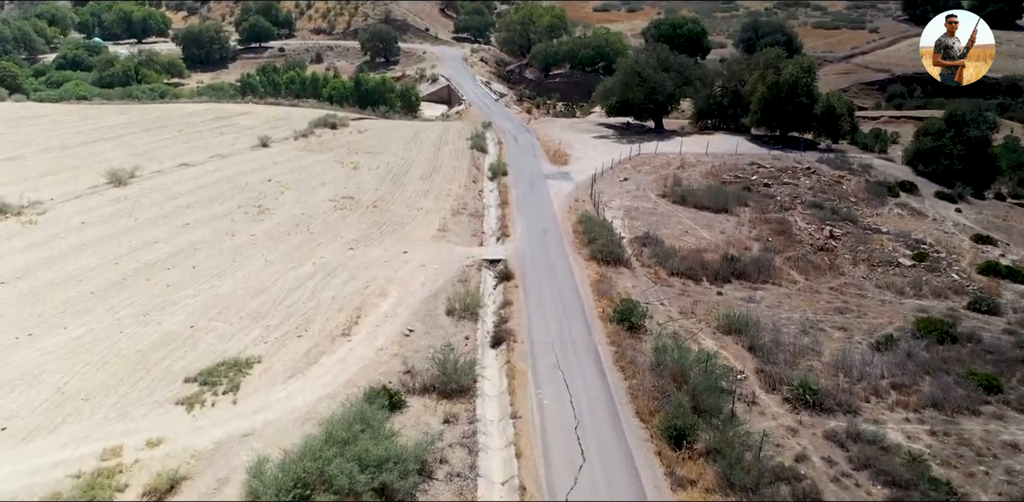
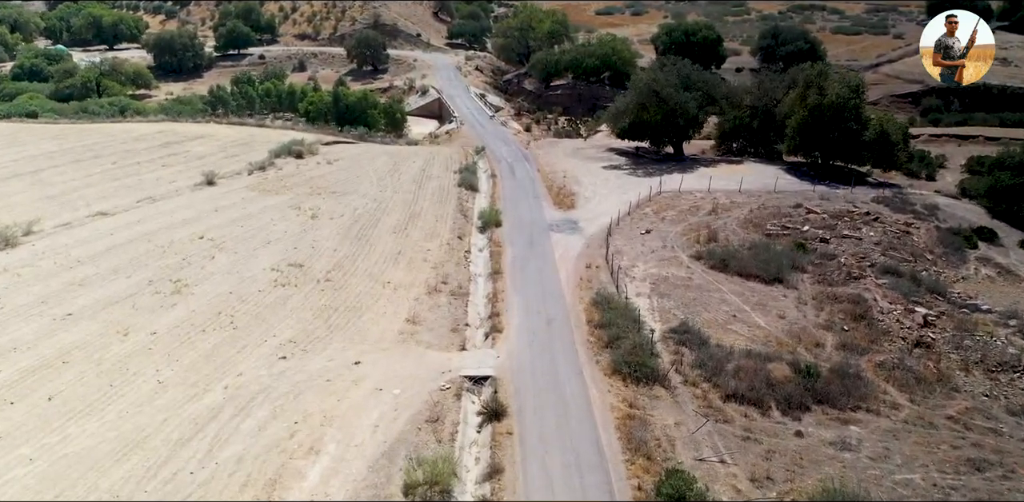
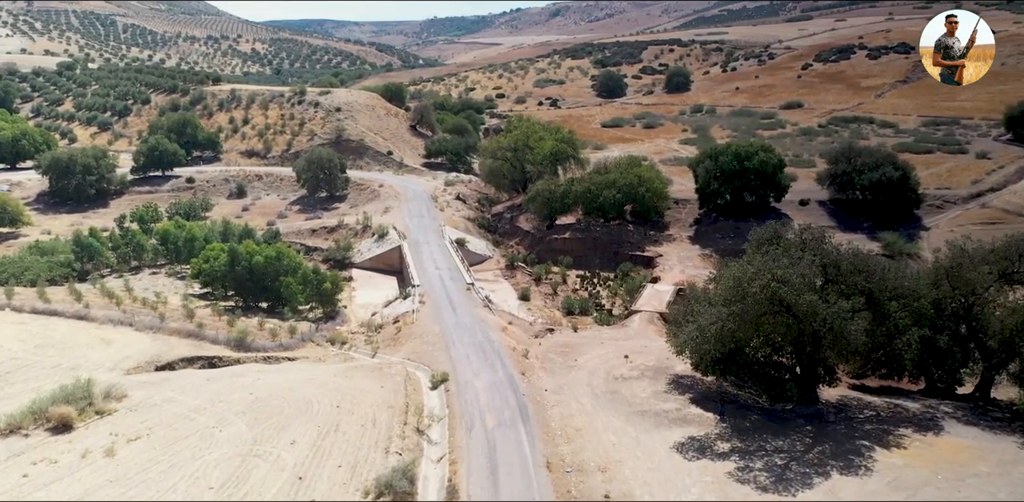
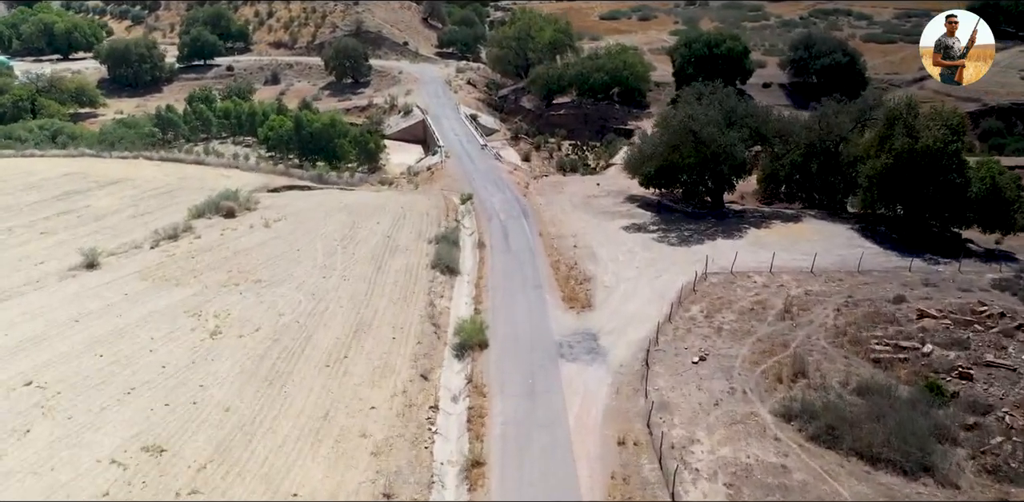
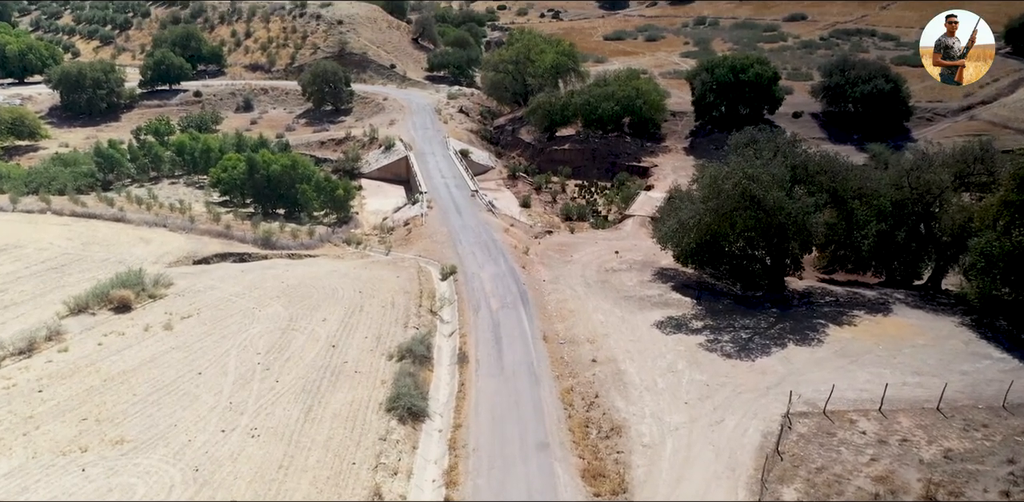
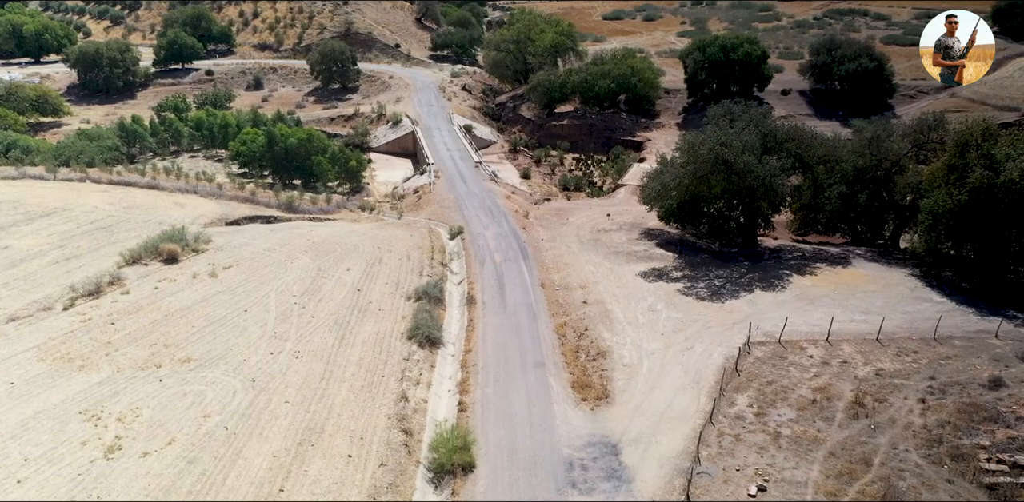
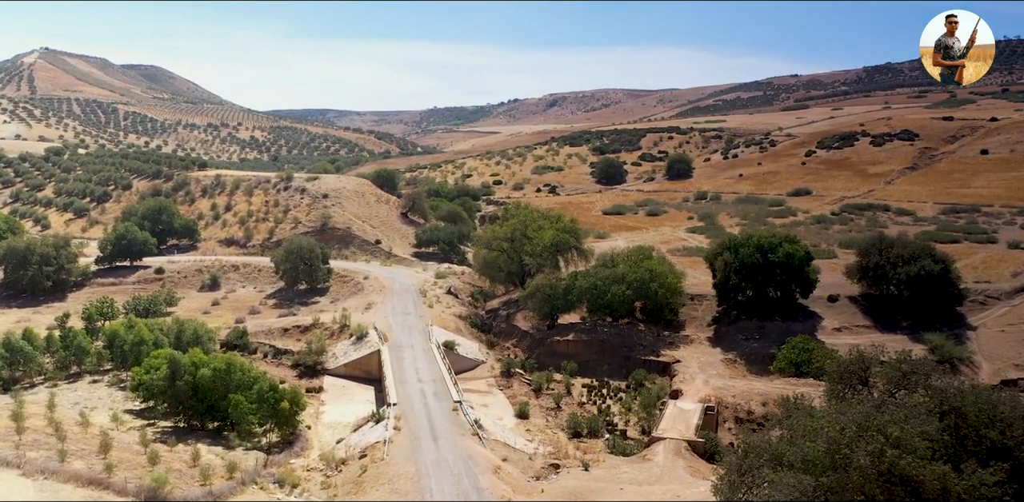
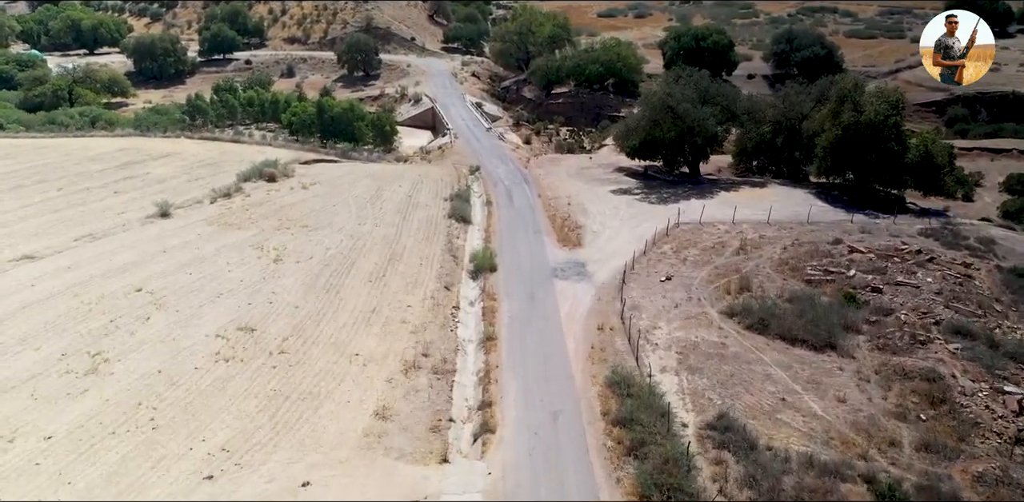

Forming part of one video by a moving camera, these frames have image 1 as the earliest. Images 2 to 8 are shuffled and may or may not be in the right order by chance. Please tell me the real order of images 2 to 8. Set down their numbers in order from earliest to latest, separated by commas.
2, 8, 4, 6, 5, 3, 7
